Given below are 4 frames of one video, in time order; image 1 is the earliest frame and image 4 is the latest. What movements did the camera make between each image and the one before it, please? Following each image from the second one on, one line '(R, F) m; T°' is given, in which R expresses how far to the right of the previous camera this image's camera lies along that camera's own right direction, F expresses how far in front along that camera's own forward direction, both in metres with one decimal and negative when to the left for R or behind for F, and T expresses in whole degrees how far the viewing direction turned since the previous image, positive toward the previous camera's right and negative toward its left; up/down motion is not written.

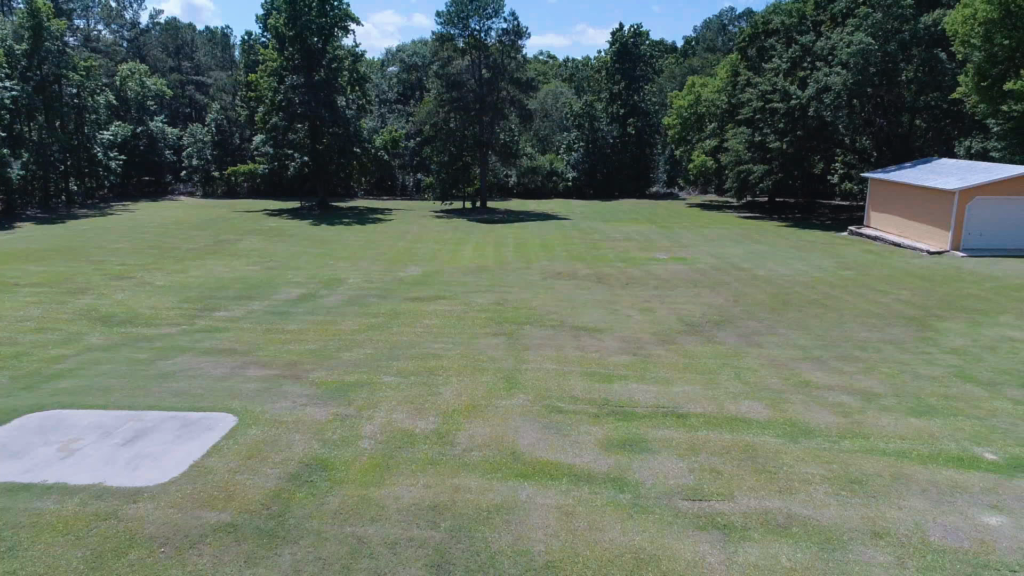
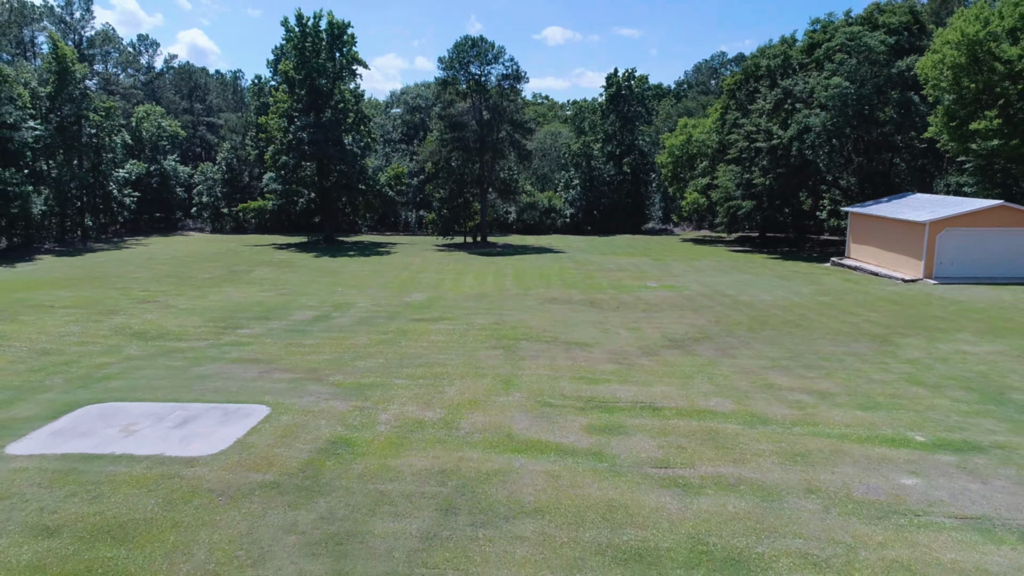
(+0.1, -1.3) m; 0°
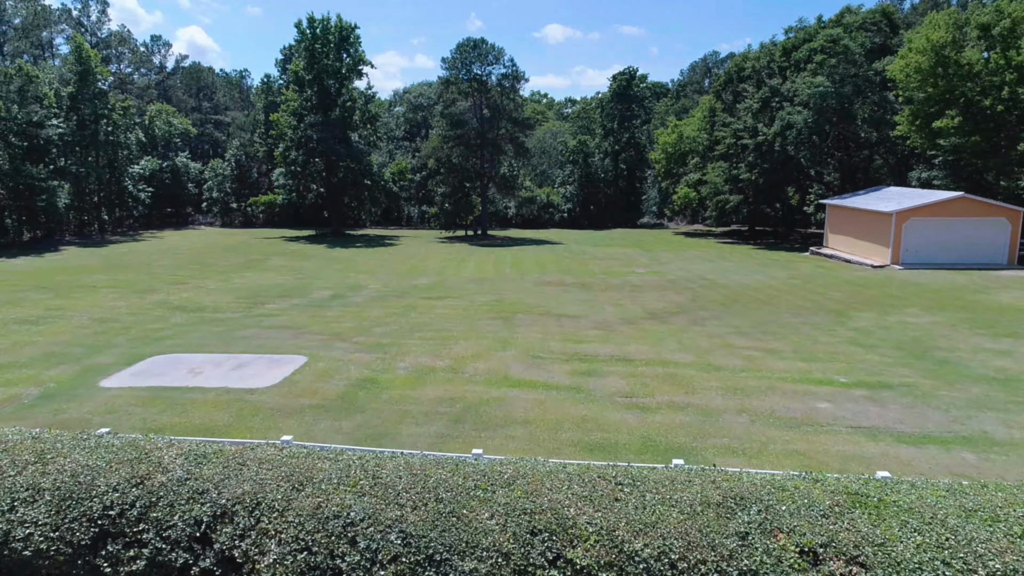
(+0.1, -1.9) m; 0°
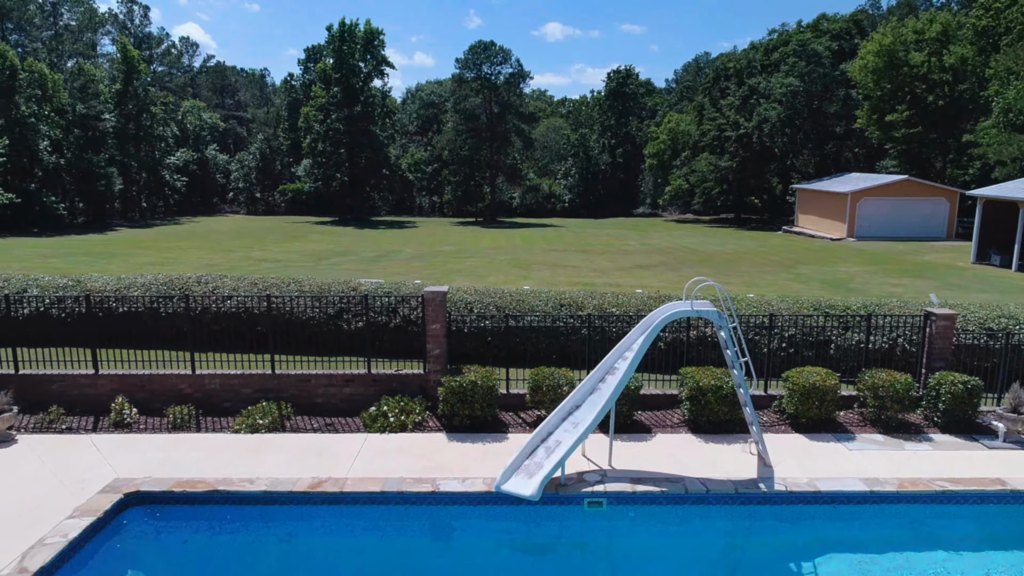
(-0.5, -4.2) m; 0°
